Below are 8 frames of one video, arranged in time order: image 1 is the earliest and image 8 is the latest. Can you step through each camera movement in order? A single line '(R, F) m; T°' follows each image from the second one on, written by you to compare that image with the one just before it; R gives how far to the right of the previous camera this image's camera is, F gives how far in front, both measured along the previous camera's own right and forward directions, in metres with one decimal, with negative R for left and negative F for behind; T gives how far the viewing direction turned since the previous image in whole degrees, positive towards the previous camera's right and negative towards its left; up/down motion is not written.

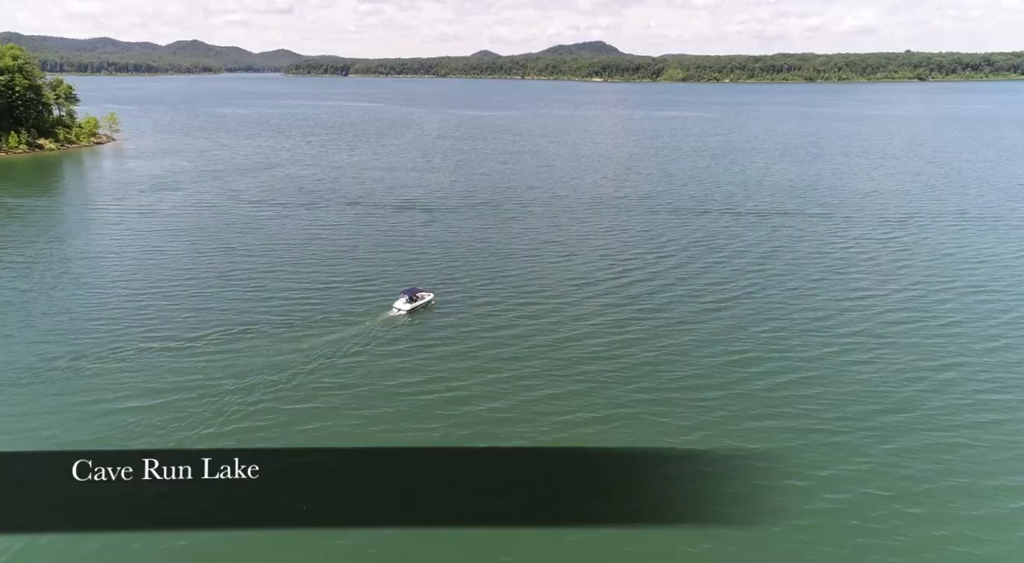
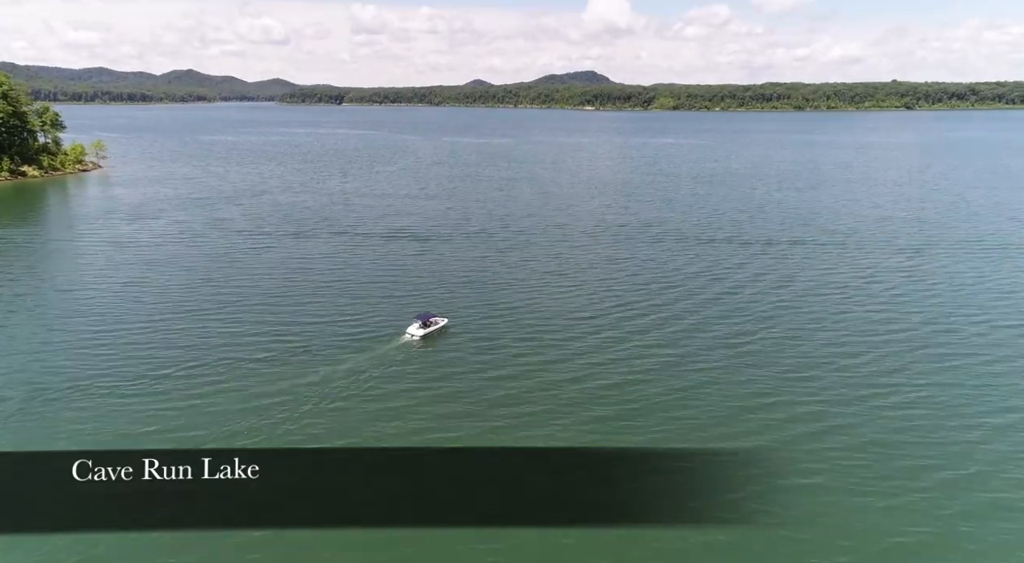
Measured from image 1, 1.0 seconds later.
(-0.3, +3.0) m; +1°
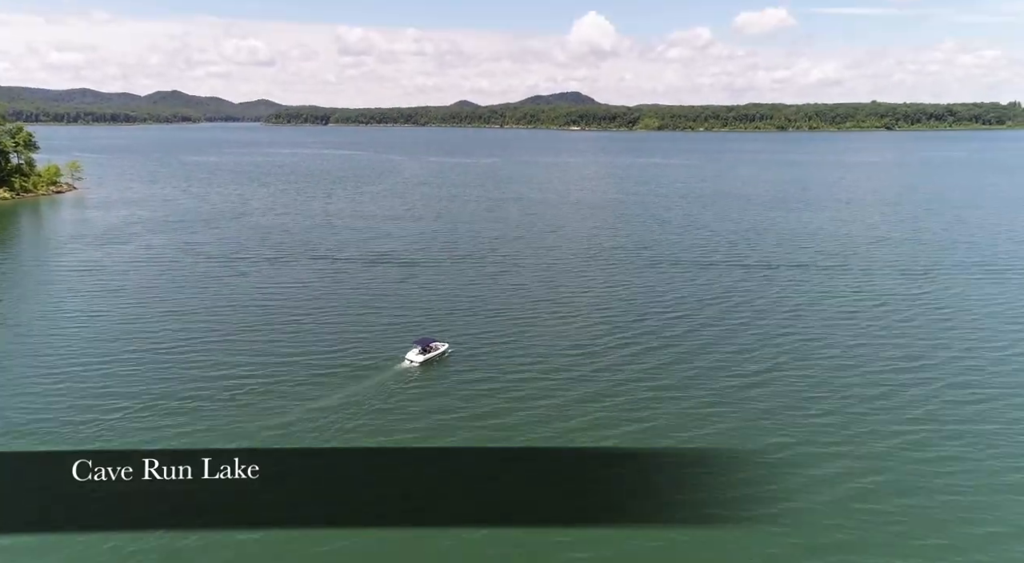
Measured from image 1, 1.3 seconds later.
(-0.3, +2.7) m; +1°
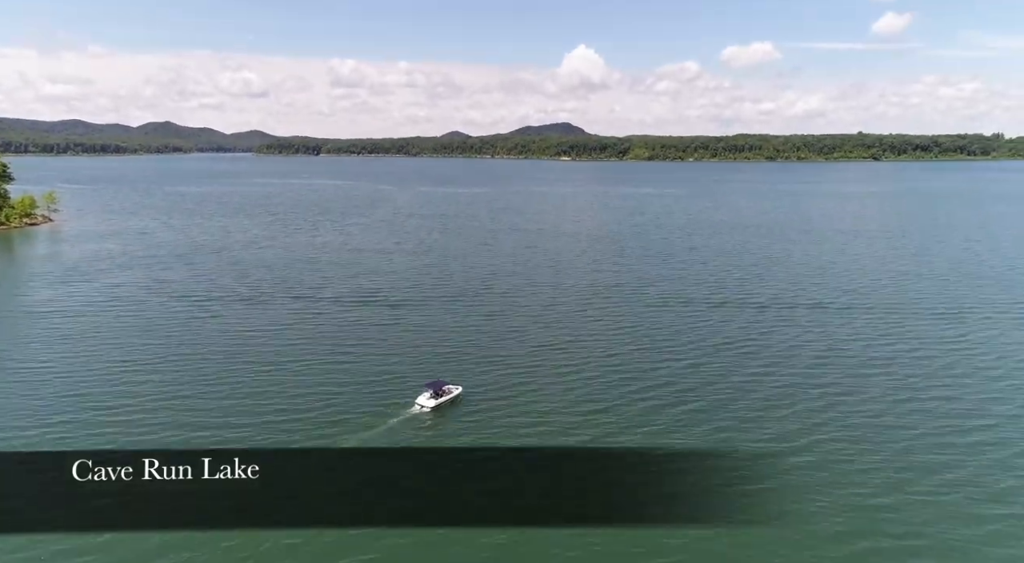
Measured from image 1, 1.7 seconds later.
(-0.4, +4.4) m; +1°
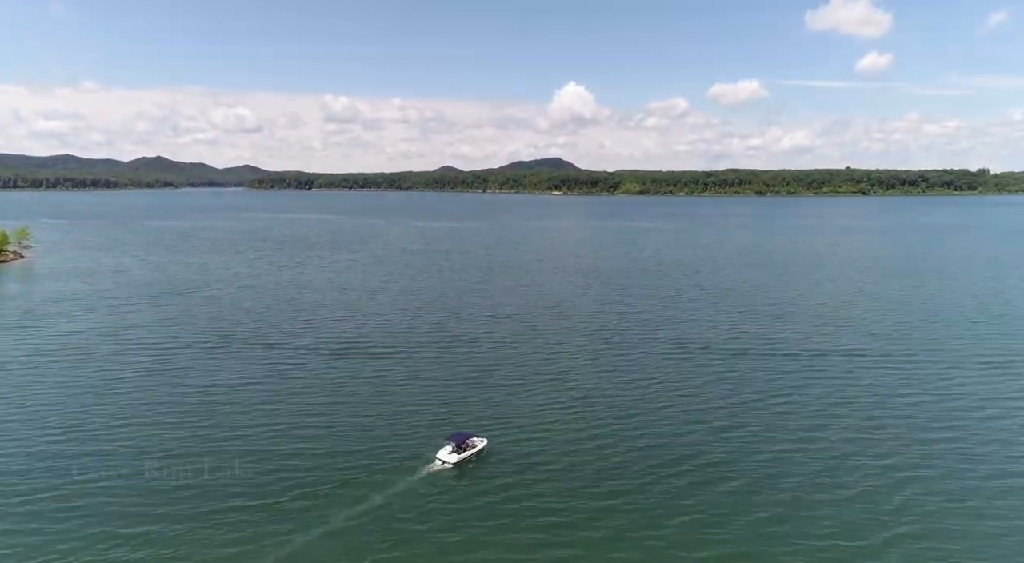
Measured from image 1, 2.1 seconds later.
(-0.6, +5.2) m; +1°
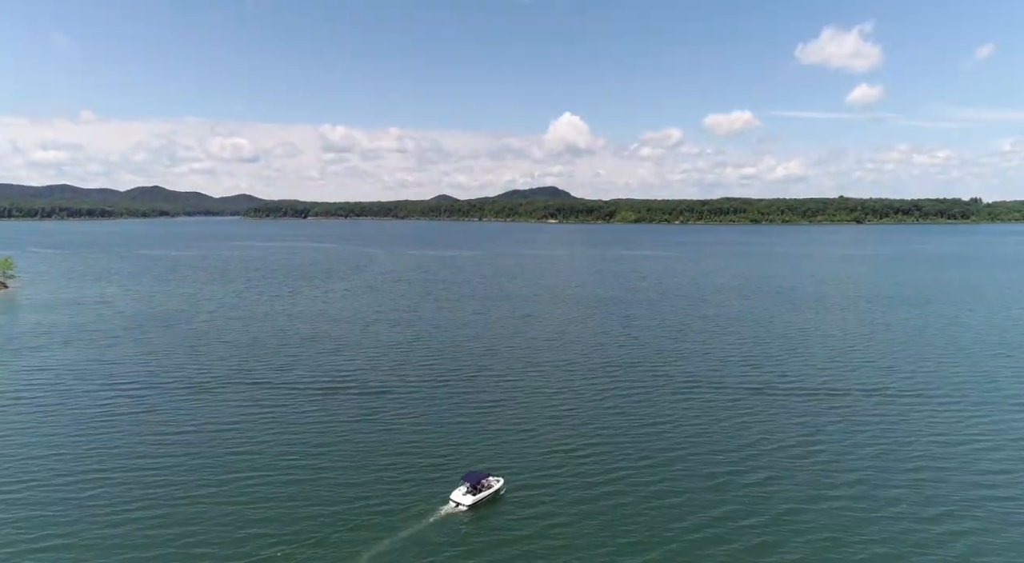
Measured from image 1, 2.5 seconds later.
(-0.3, +3.0) m; 0°
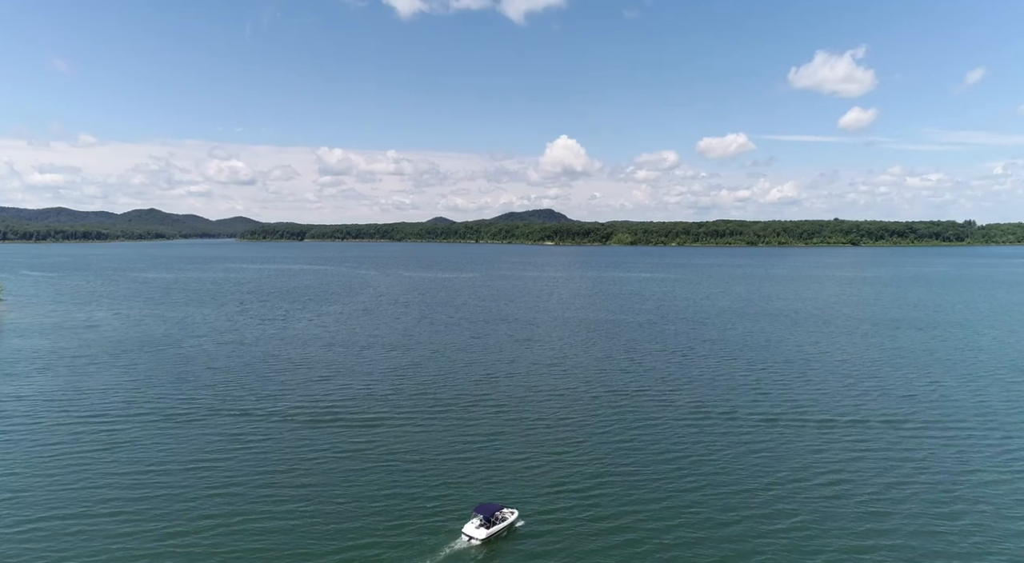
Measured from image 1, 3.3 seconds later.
(-0.3, +2.1) m; 0°
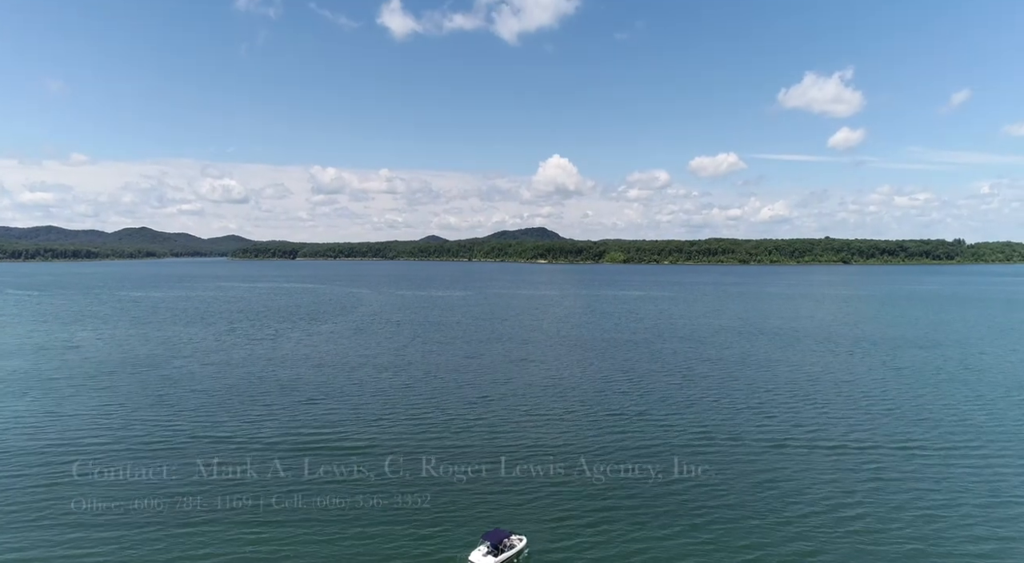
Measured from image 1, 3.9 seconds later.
(-0.2, +1.8) m; +1°
